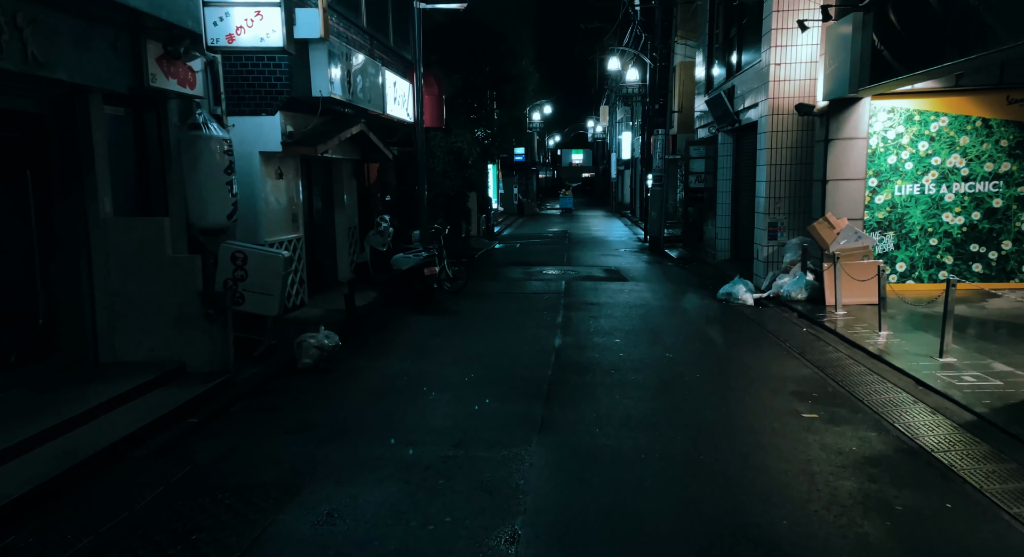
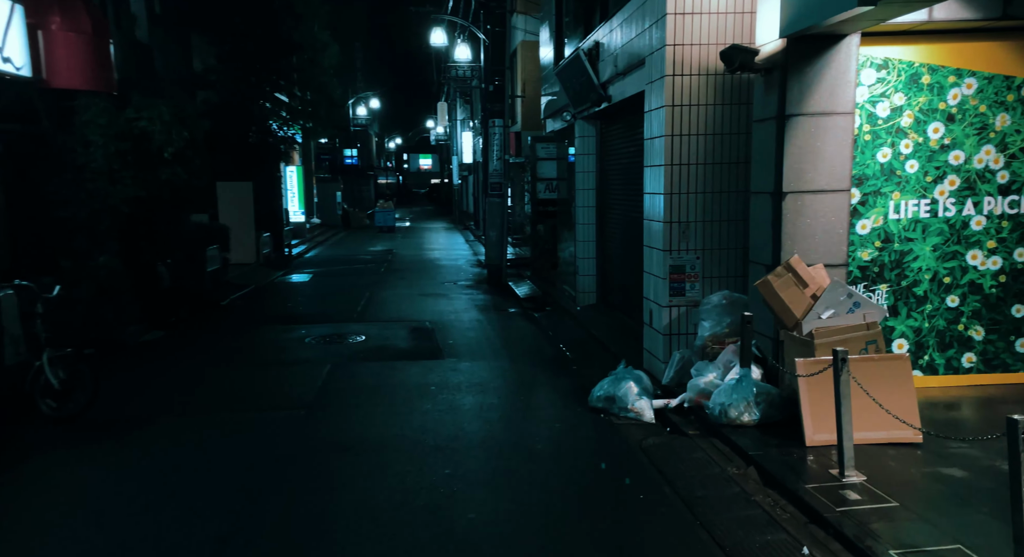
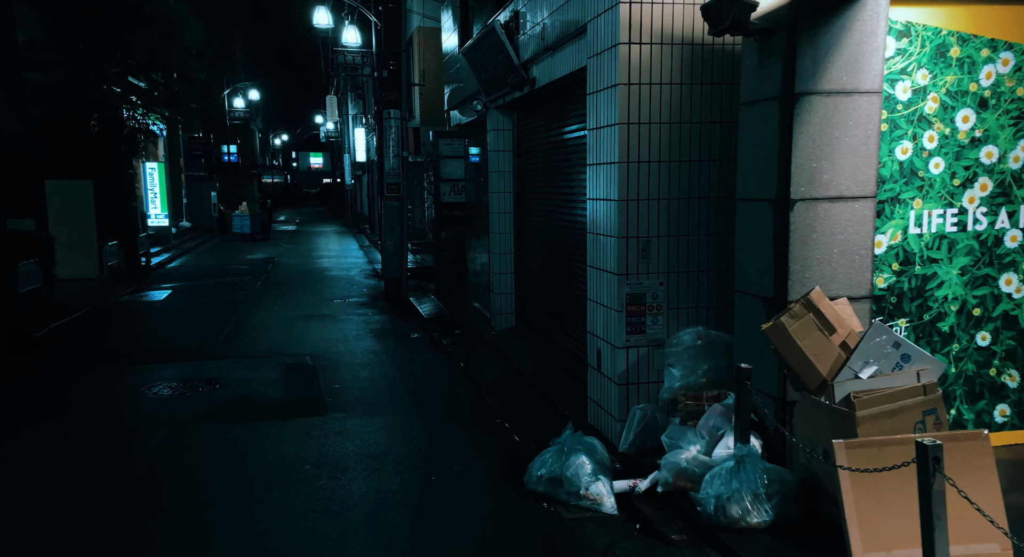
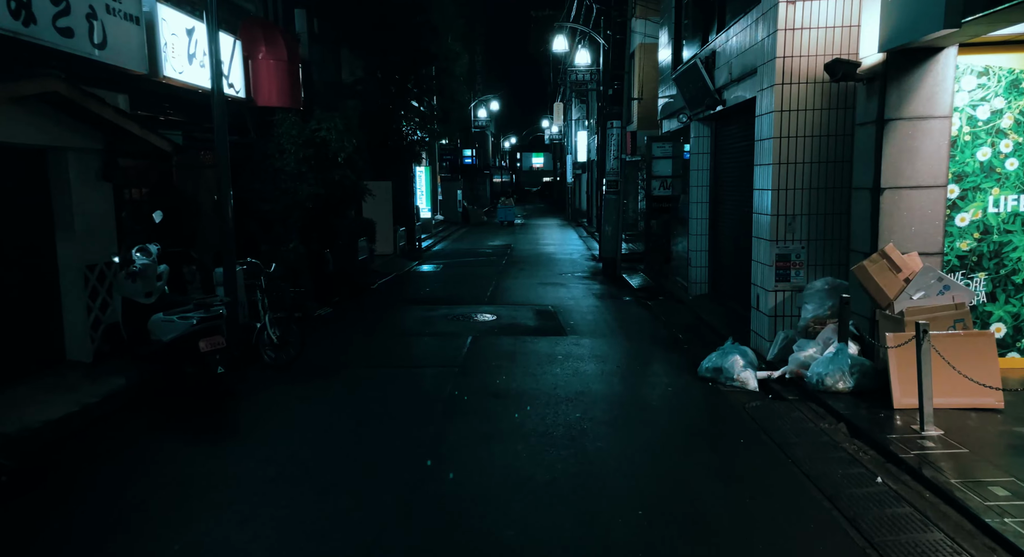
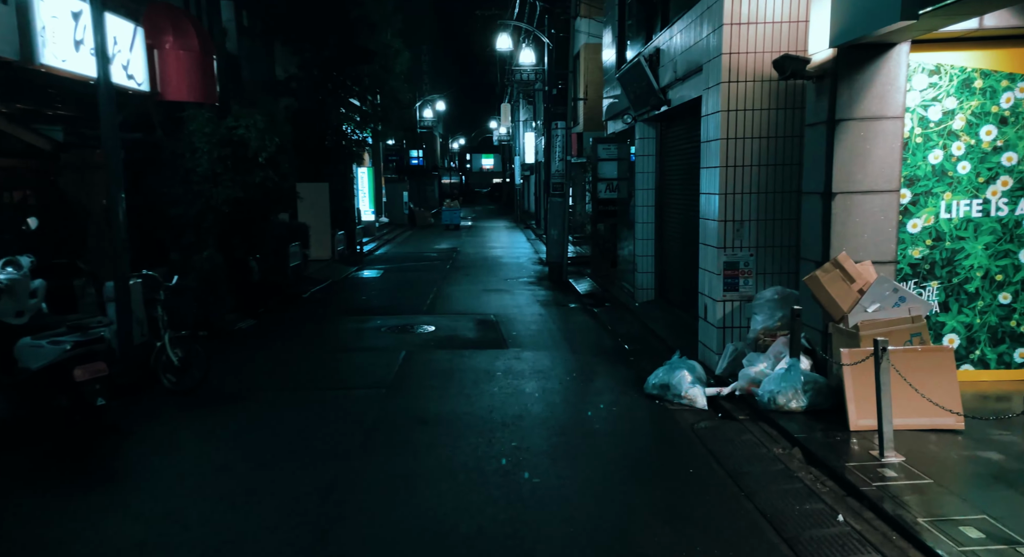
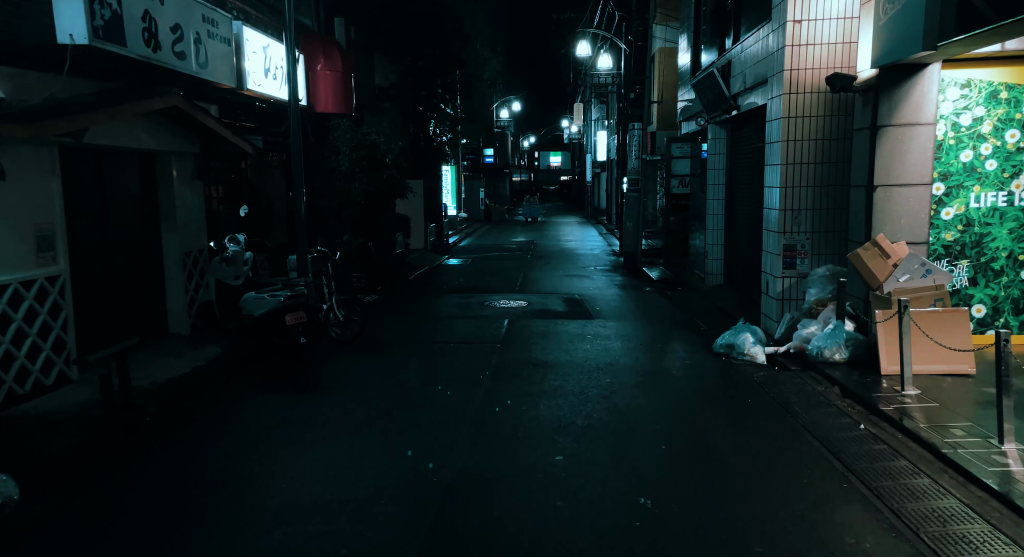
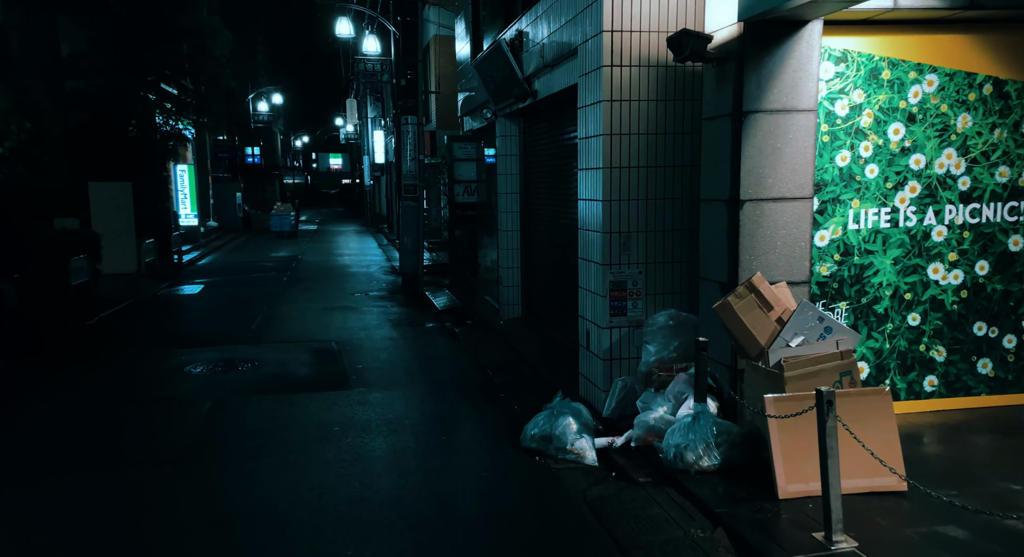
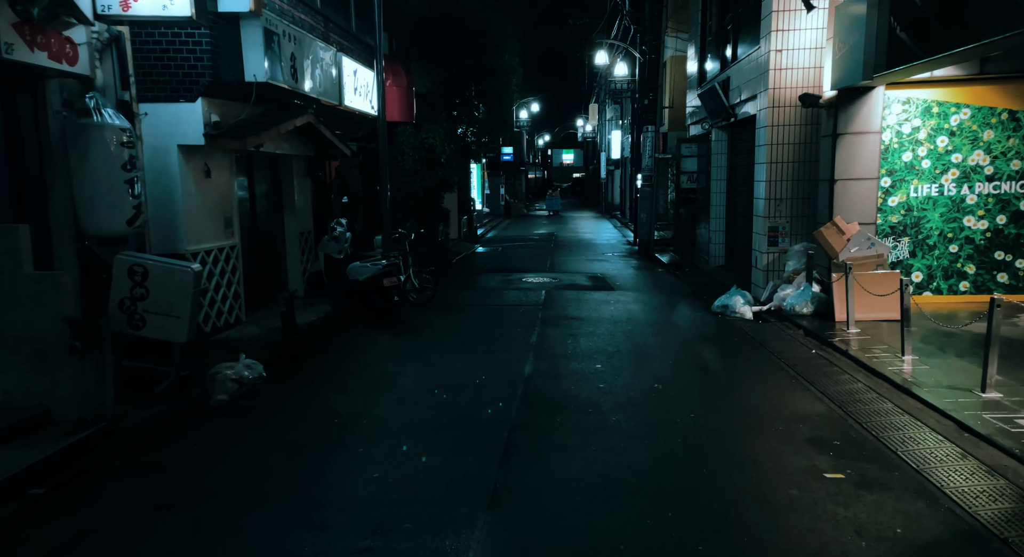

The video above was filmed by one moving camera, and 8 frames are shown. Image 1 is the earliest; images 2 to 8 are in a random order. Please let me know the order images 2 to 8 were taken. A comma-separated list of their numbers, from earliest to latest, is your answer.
8, 6, 4, 5, 2, 7, 3
